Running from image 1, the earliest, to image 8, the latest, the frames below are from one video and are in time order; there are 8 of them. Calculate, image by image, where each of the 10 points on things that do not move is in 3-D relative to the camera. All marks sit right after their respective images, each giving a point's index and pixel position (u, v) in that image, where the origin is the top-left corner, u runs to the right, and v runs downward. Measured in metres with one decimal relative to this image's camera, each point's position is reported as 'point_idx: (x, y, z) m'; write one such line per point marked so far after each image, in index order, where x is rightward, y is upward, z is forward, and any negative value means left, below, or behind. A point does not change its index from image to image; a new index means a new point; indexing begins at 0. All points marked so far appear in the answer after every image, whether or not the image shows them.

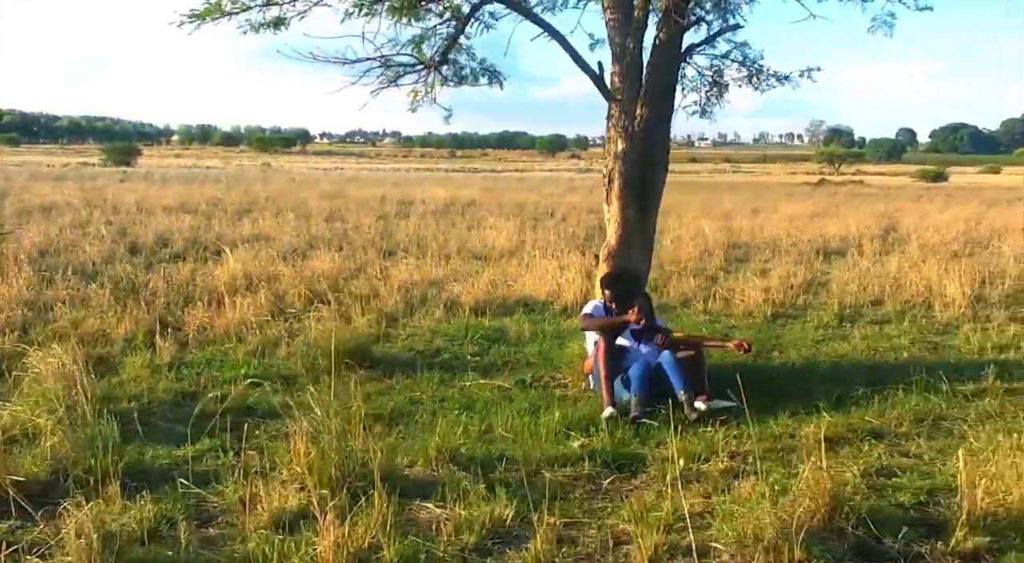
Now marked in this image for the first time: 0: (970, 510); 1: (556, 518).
0: (+1.8, -0.9, +4.0) m
1: (+0.2, -1.0, +4.2) m
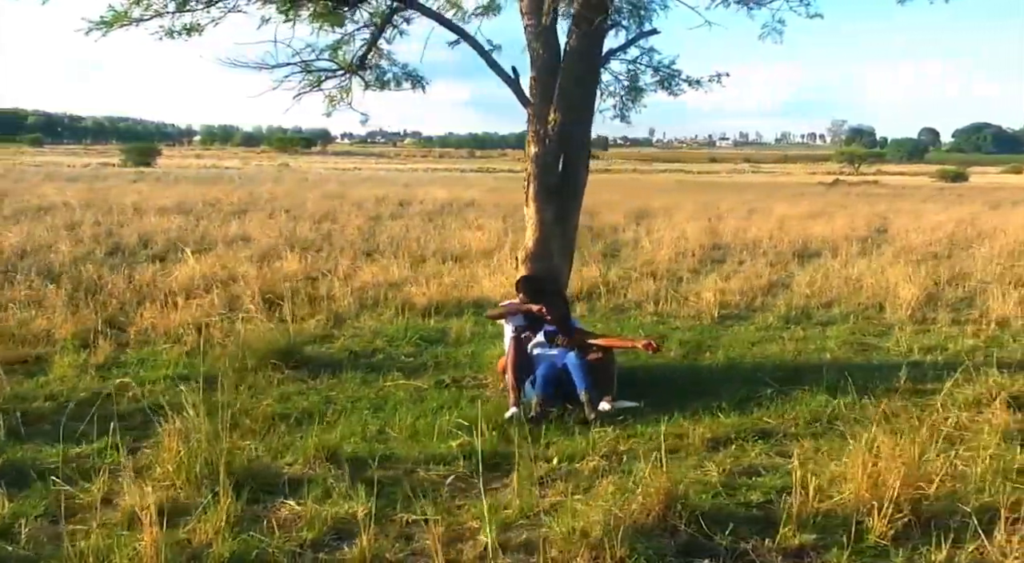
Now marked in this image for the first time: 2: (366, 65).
0: (+1.1, -0.9, +4.1) m
1: (-0.4, -1.0, +4.3) m
2: (-1.2, +1.7, +8.3) m
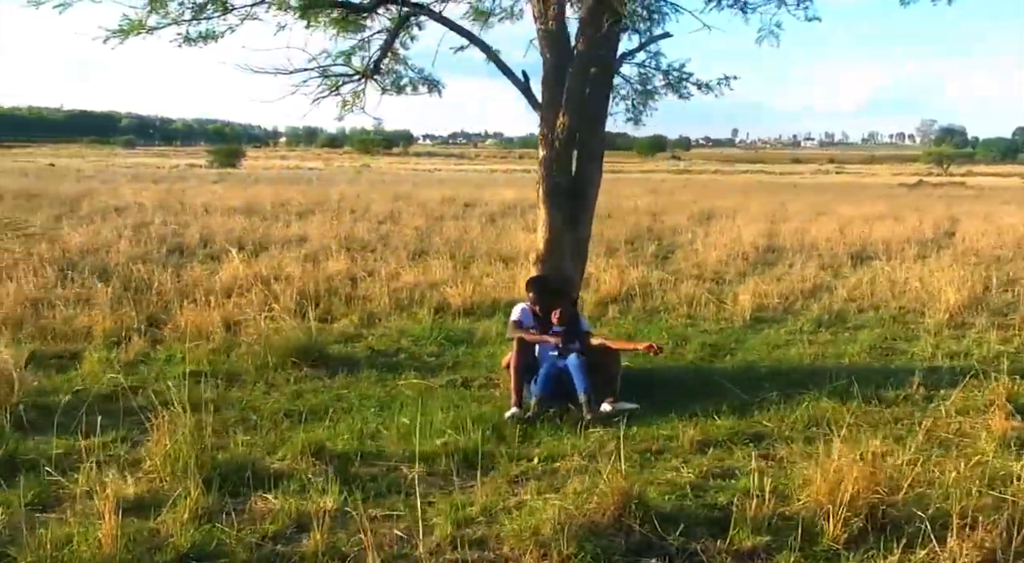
0: (+1.0, -0.9, +4.1) m
1: (-0.6, -1.0, +4.4) m
2: (-1.1, +1.7, +8.5) m
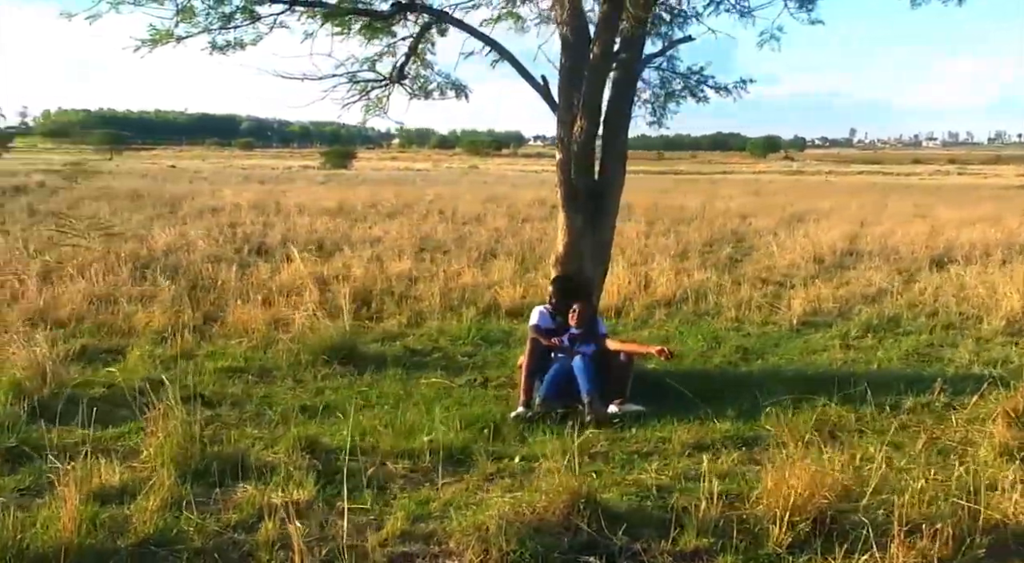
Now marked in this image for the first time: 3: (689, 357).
0: (+0.8, -0.9, +4.1) m
1: (-0.7, -1.0, +4.5) m
2: (-0.9, +1.7, +8.7) m
3: (+1.6, -0.7, +9.5) m
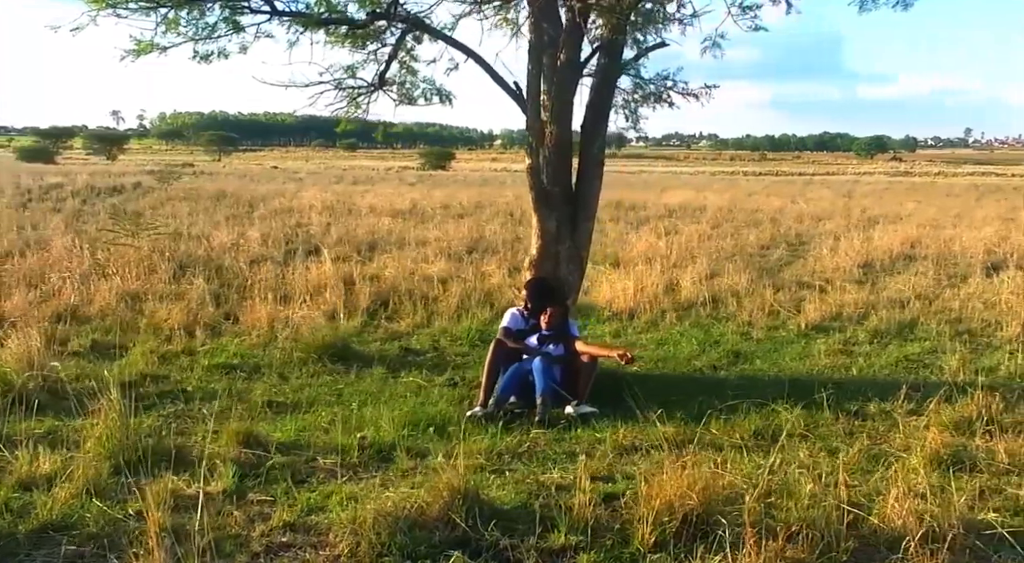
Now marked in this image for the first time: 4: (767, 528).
0: (+0.3, -1.0, +4.3) m
1: (-1.2, -1.0, +4.7) m
2: (-1.0, +1.7, +8.9) m
3: (+1.5, -0.7, +9.5) m
4: (+1.0, -1.0, +4.1) m
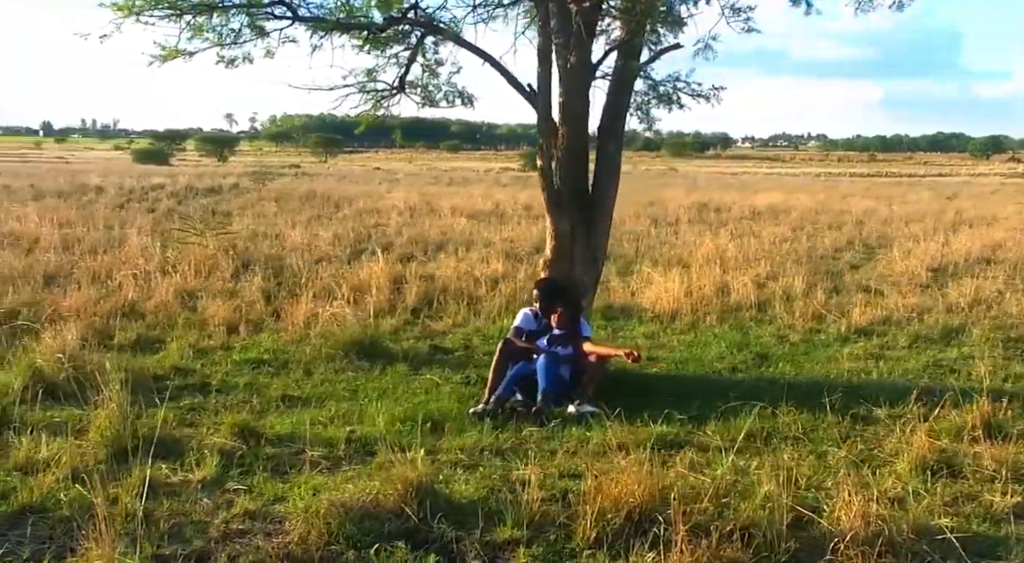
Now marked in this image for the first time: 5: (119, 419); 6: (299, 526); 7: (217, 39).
0: (+0.1, -0.9, +4.3) m
1: (-1.4, -1.0, +4.9) m
2: (-0.8, +1.7, +9.0) m
3: (+1.7, -0.7, +9.5) m
4: (+0.8, -1.0, +4.1) m
5: (-2.2, -0.8, +5.7) m
6: (-0.9, -1.0, +4.2) m
7: (-2.3, +1.9, +8.2) m
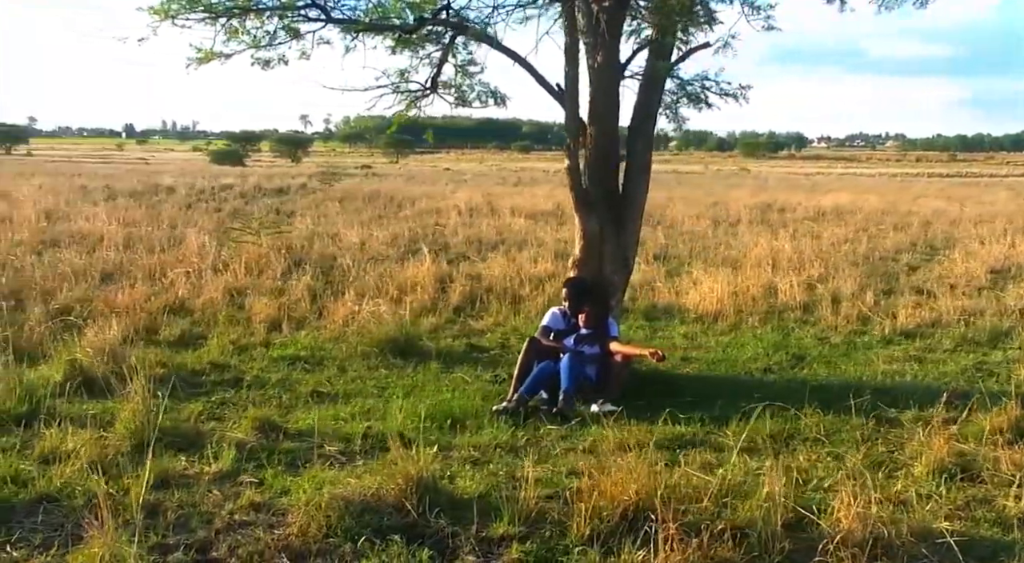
0: (+0.1, -0.9, +4.4) m
1: (-1.3, -1.0, +5.0) m
2: (-0.6, +1.7, +9.1) m
3: (+1.9, -0.7, +9.4) m
4: (+0.8, -1.0, +4.1) m
5: (-2.1, -0.7, +5.9) m
6: (-0.9, -1.0, +4.3) m
7: (-2.1, +1.9, +8.4) m
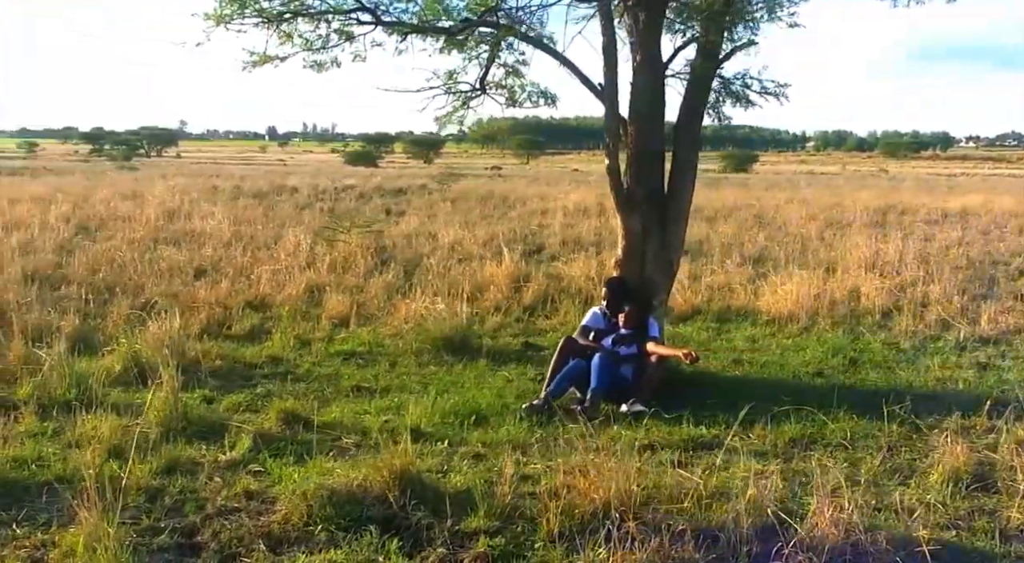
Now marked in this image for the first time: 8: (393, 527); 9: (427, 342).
0: (0.0, -0.9, +4.4) m
1: (-1.4, -0.9, +5.2) m
2: (-0.1, +1.8, +9.2) m
3: (+2.4, -0.8, +9.2) m
4: (+0.6, -1.0, +4.1) m
5: (-2.0, -0.7, +6.1) m
6: (-1.0, -1.0, +4.4) m
7: (-1.7, +2.0, +8.6) m
8: (-0.5, -1.0, +4.3) m
9: (-0.9, -0.6, +10.3) m
